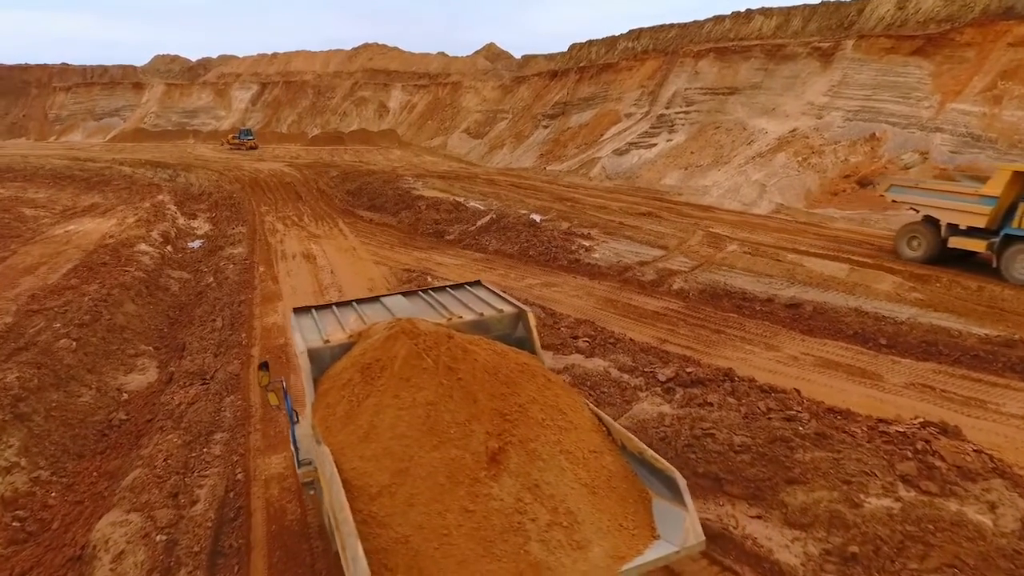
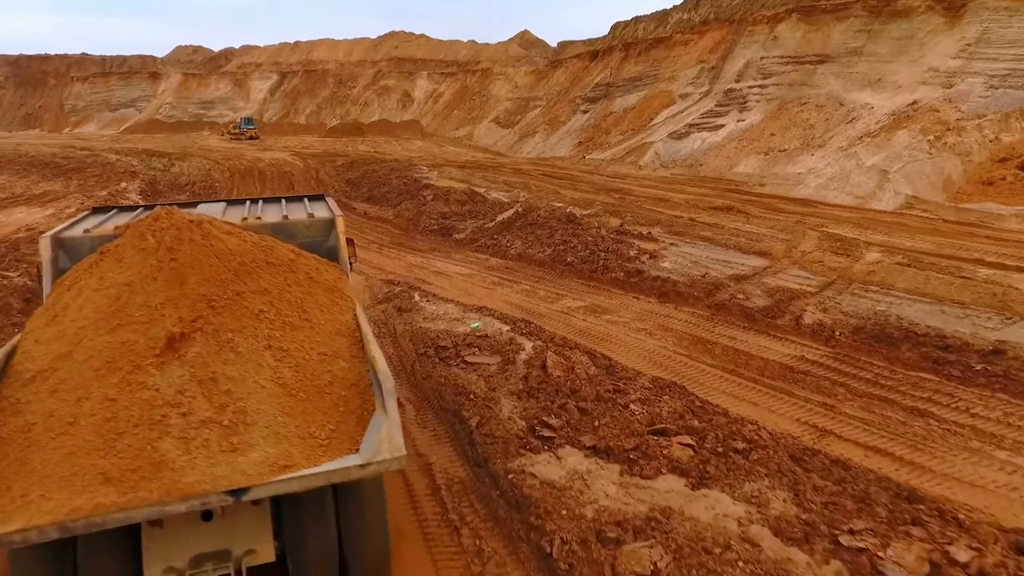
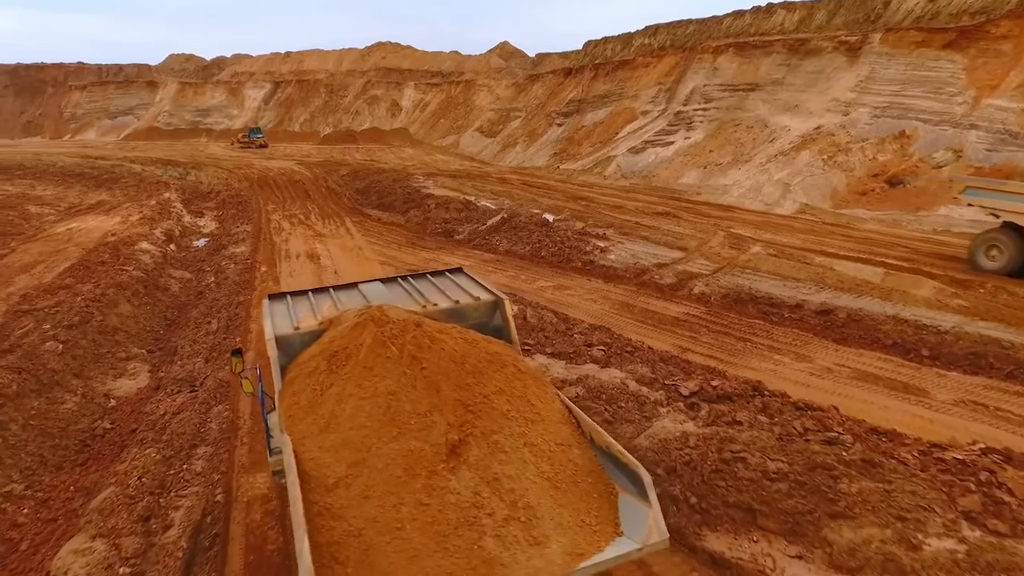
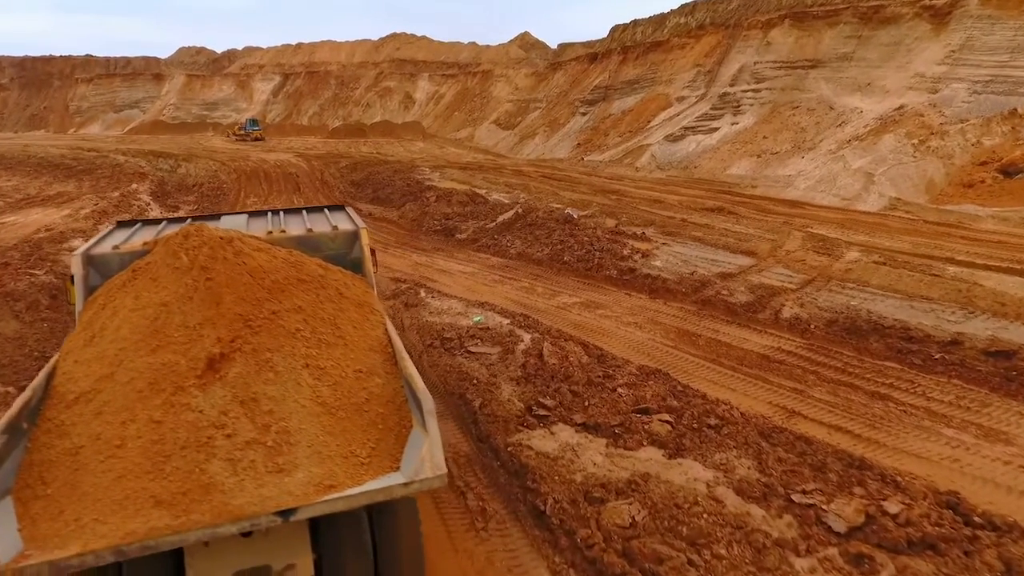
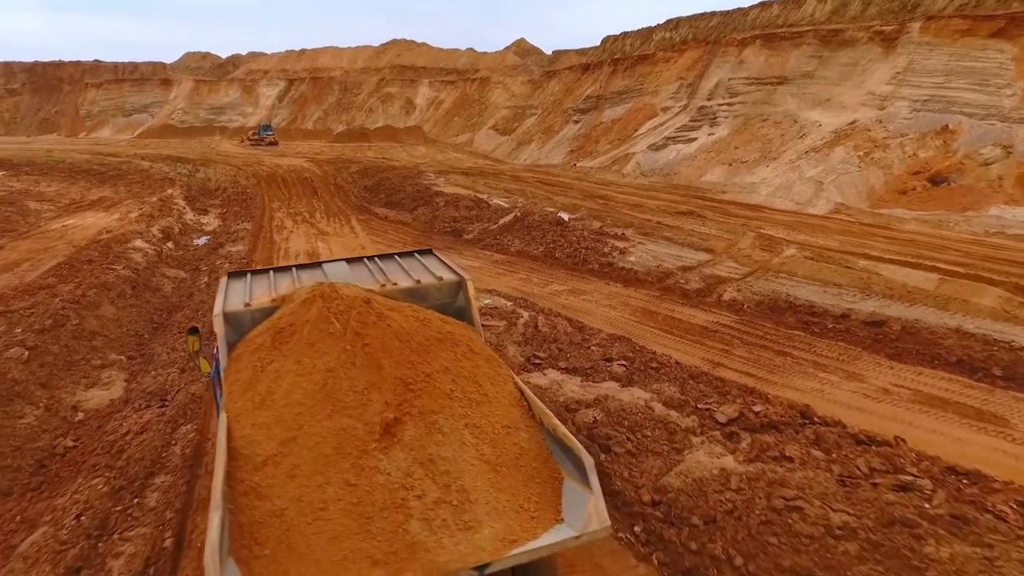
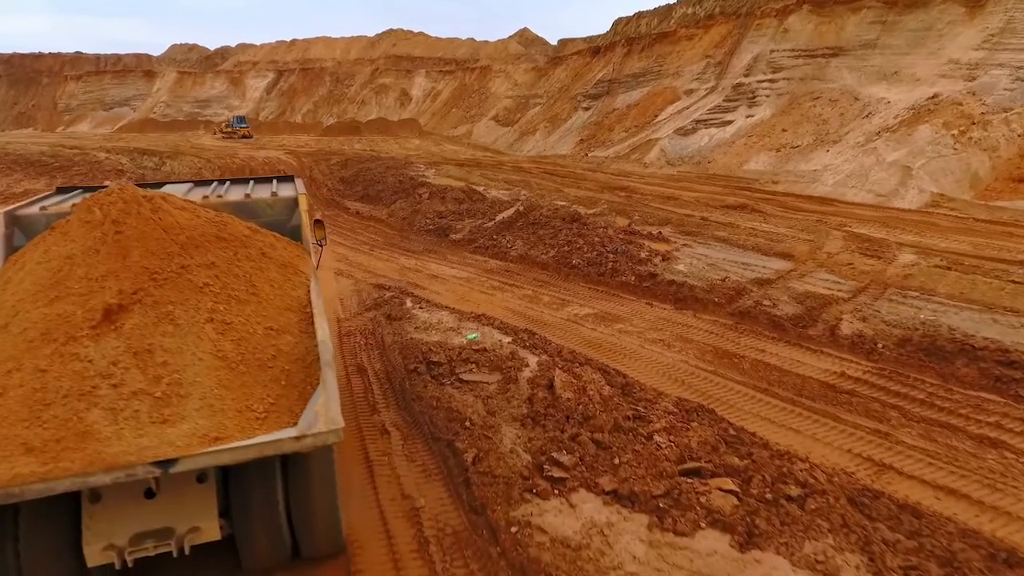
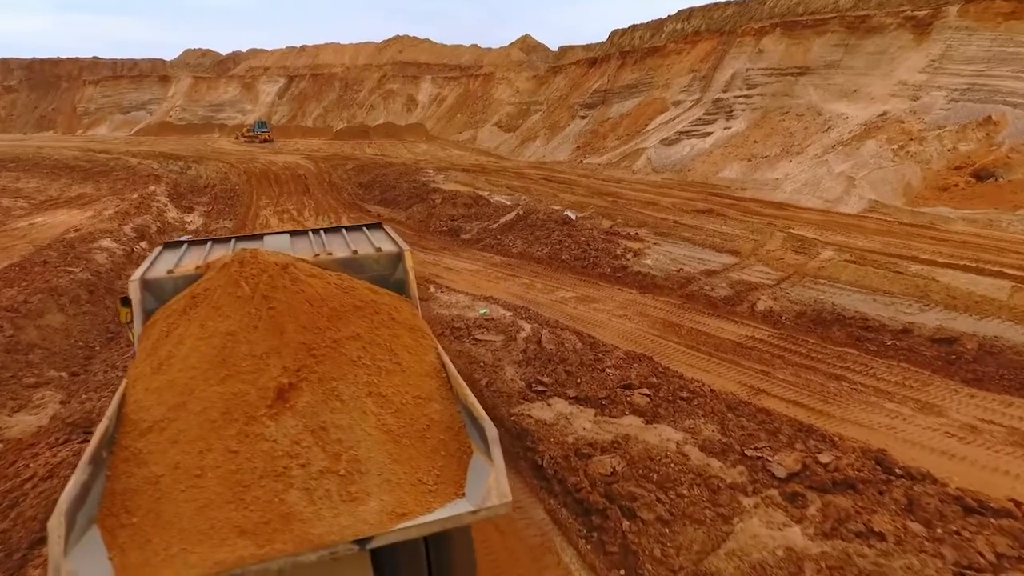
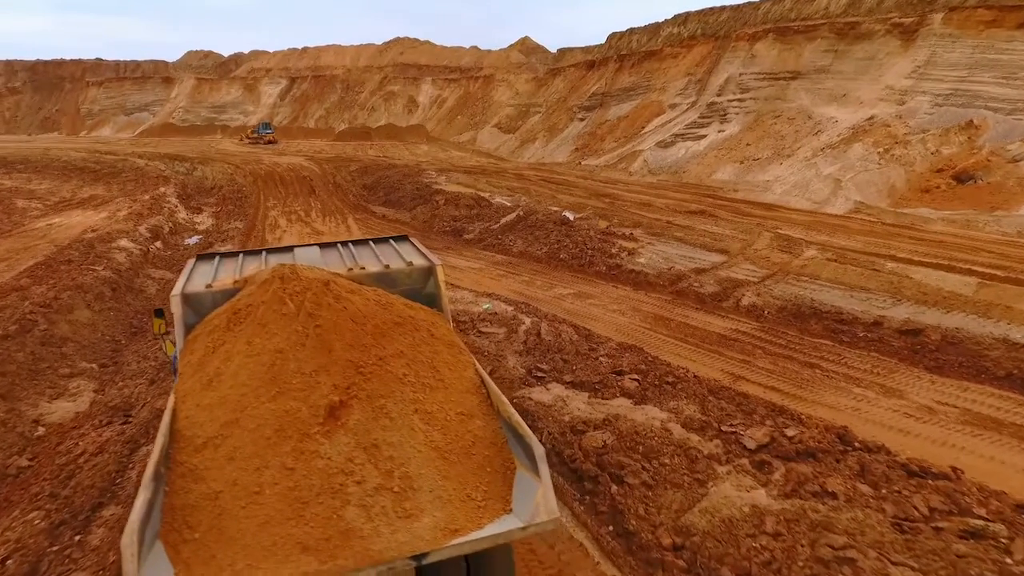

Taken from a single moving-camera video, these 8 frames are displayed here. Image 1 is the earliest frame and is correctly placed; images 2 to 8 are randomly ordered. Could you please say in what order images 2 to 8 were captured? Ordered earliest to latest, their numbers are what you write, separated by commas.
3, 5, 8, 7, 4, 2, 6
